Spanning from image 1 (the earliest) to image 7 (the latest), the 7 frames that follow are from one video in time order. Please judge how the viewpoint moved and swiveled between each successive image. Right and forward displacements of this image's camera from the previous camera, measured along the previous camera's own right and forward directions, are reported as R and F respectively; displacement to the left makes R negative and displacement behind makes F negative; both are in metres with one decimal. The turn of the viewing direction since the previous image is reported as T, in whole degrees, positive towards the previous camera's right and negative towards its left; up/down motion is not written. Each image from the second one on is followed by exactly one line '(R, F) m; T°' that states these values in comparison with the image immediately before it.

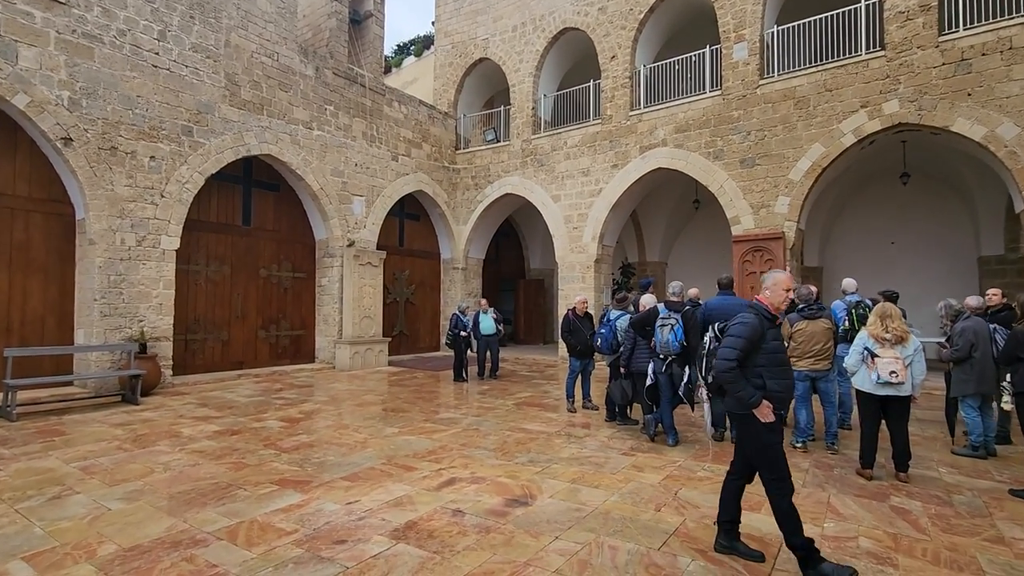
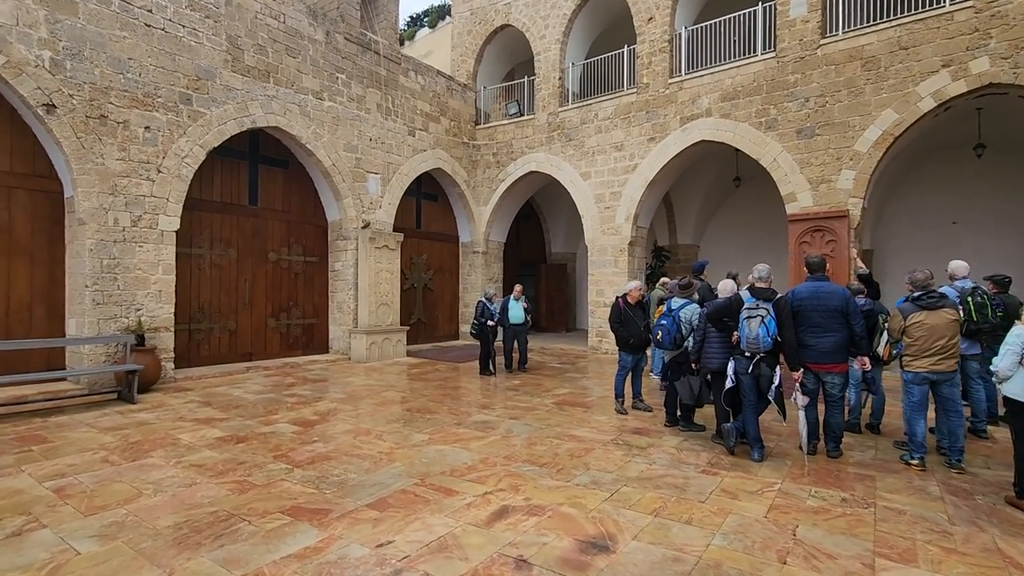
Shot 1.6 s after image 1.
(-0.3, +0.6) m; -1°
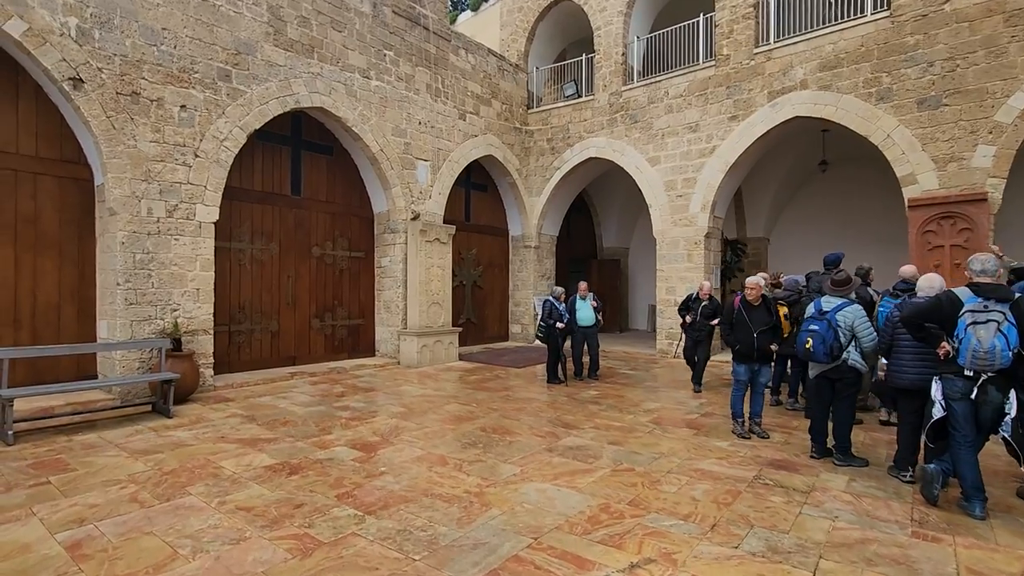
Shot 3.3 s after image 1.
(-0.5, +0.7) m; -3°
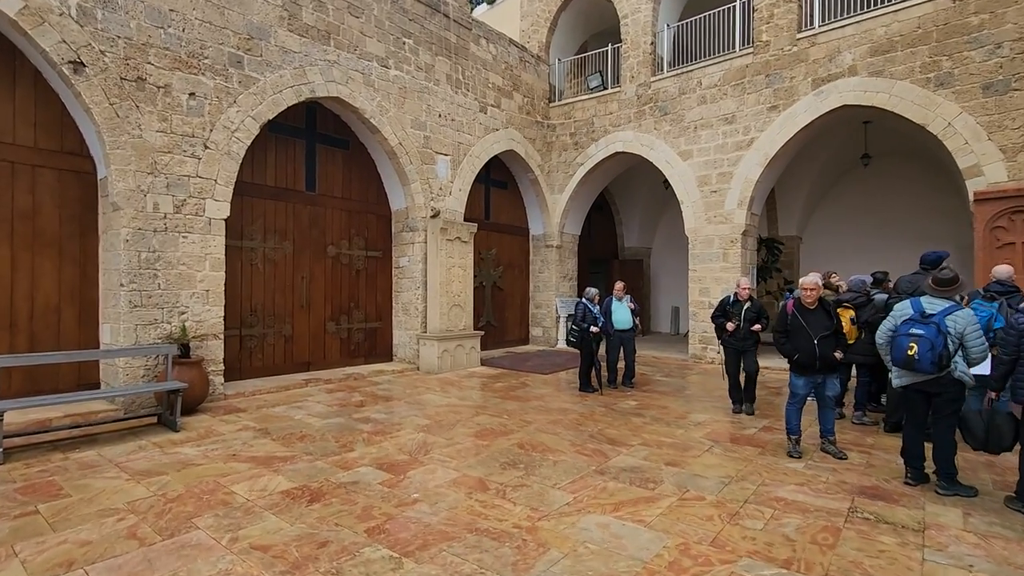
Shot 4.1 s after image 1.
(-0.2, +0.4) m; -1°
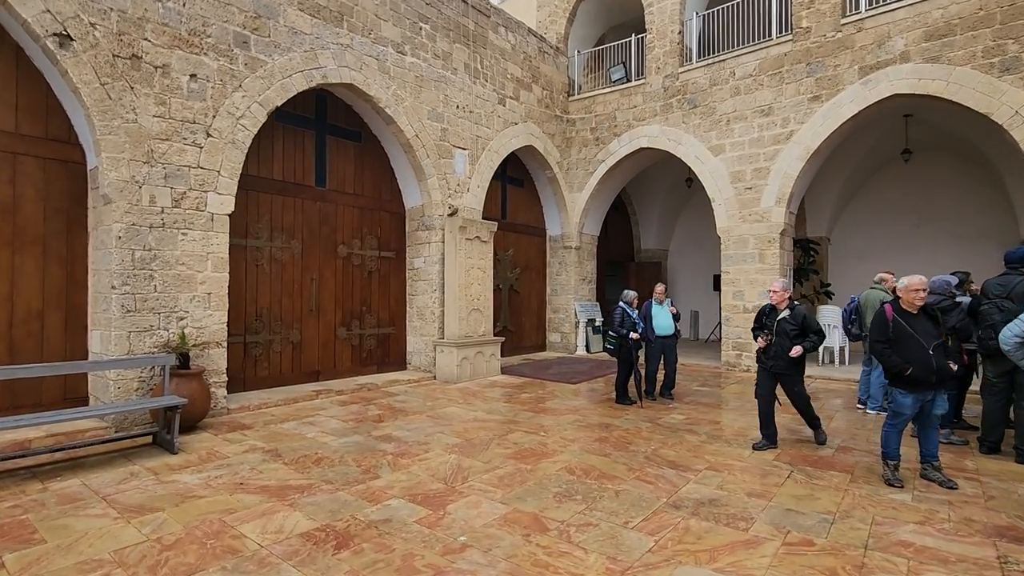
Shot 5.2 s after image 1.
(-0.3, +0.5) m; 0°
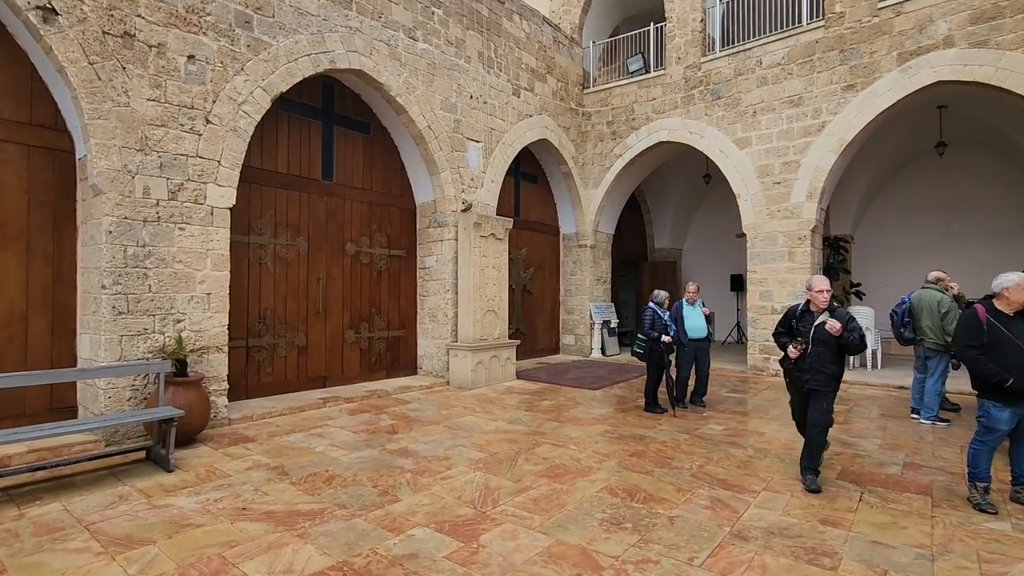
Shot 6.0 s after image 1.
(-0.2, +0.3) m; 0°
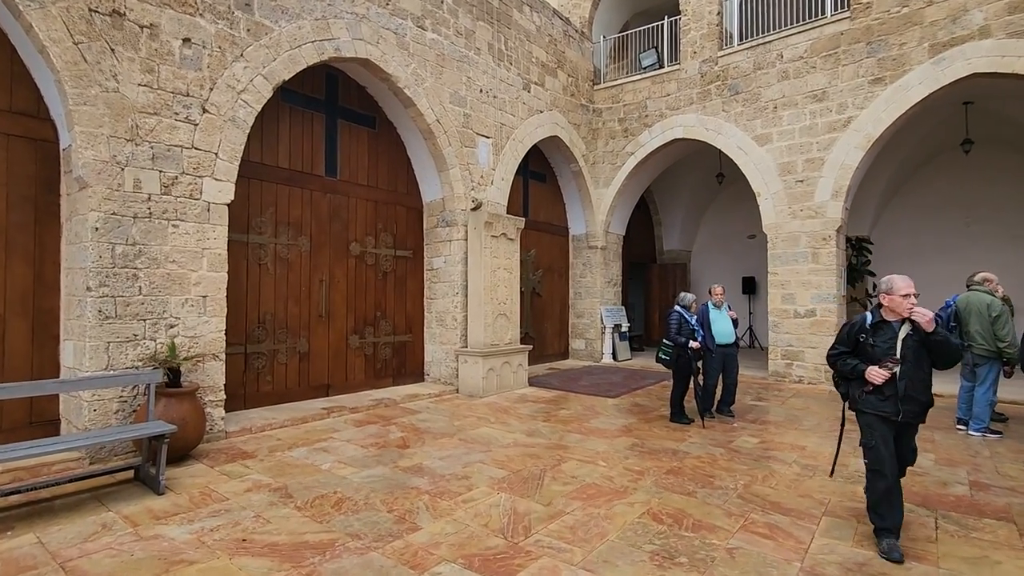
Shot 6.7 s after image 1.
(-0.2, +0.3) m; 0°
